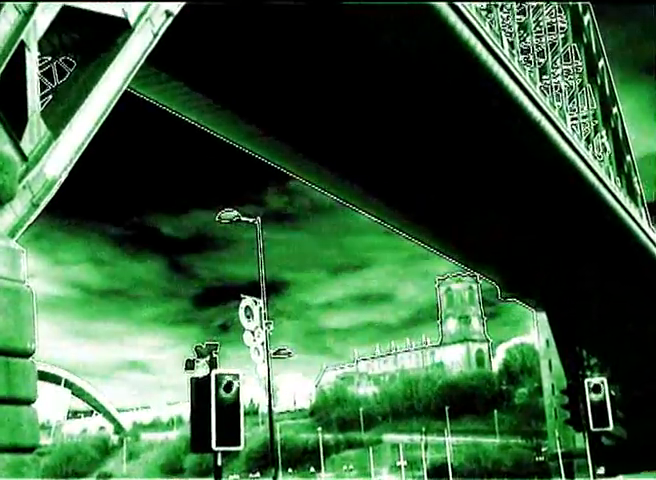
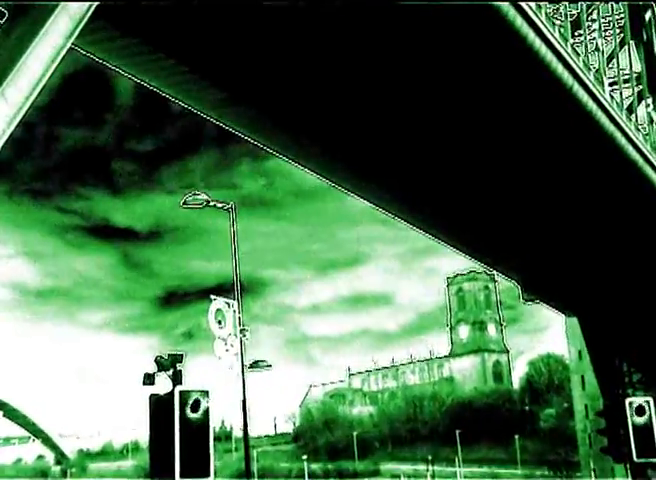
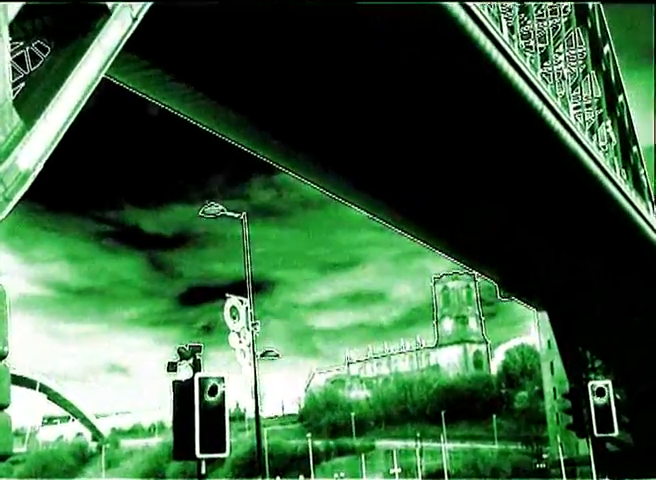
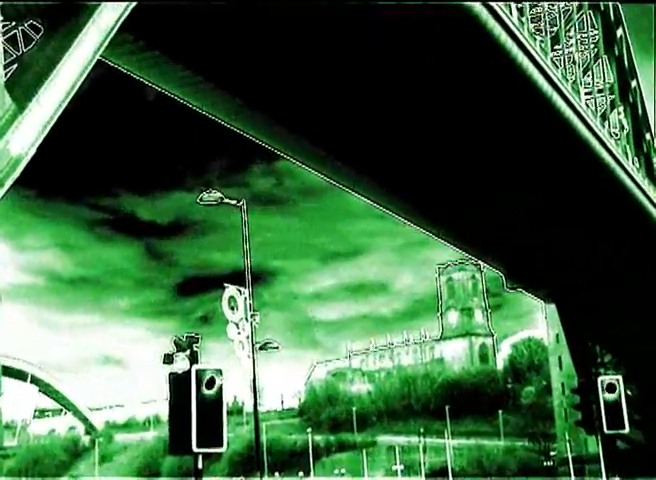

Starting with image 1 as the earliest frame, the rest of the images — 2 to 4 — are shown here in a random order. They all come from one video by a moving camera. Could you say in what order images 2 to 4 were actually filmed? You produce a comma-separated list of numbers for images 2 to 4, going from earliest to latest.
3, 4, 2
